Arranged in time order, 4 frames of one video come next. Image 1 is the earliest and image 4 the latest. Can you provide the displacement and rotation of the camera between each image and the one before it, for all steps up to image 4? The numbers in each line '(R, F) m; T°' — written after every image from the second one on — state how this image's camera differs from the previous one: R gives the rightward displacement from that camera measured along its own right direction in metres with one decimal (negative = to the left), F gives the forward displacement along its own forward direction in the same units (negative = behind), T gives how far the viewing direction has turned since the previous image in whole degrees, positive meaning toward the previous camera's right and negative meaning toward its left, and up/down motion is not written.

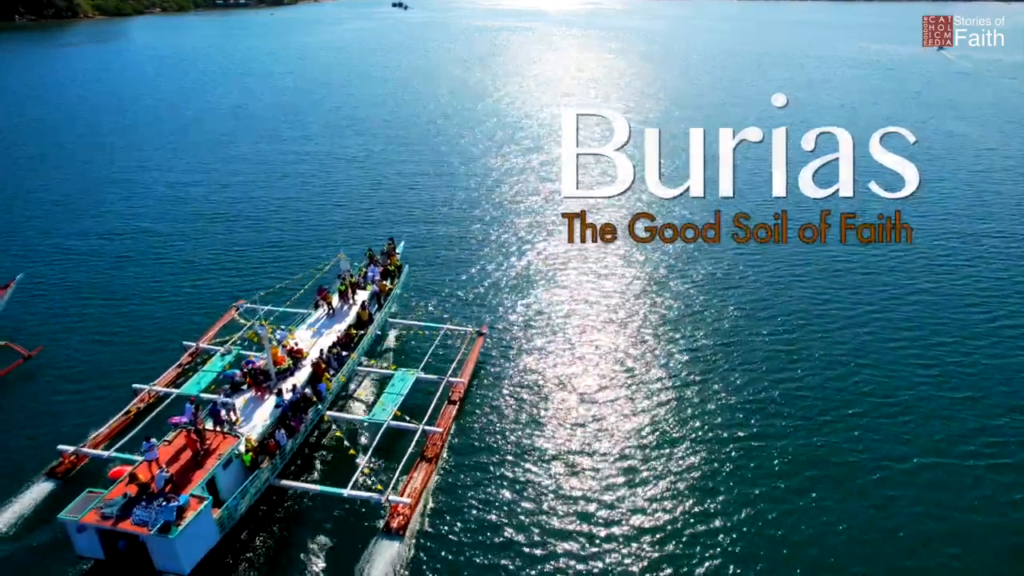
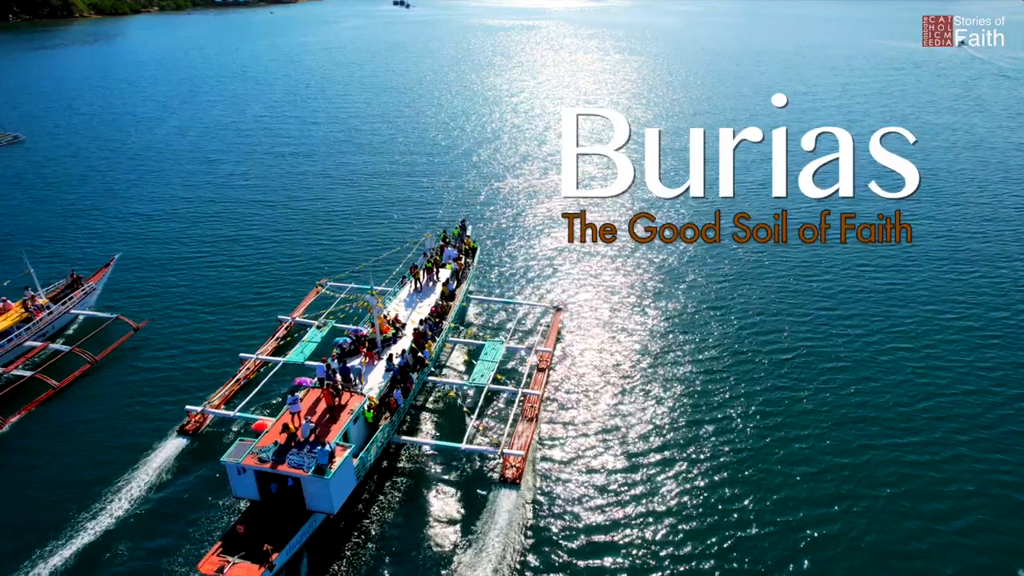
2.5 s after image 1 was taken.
(-5.5, -3.2) m; 0°
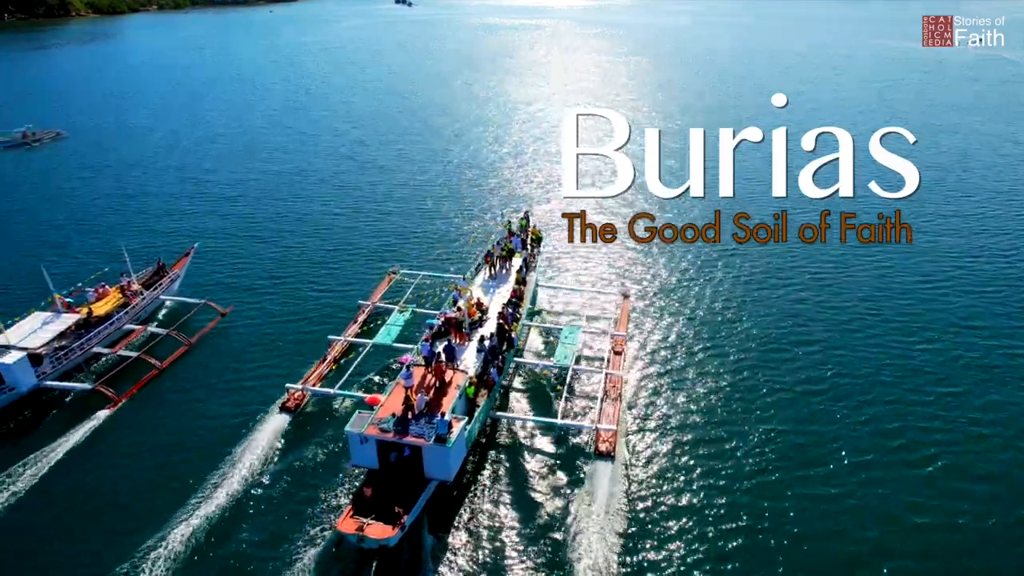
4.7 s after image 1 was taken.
(-5.2, -2.2) m; 0°
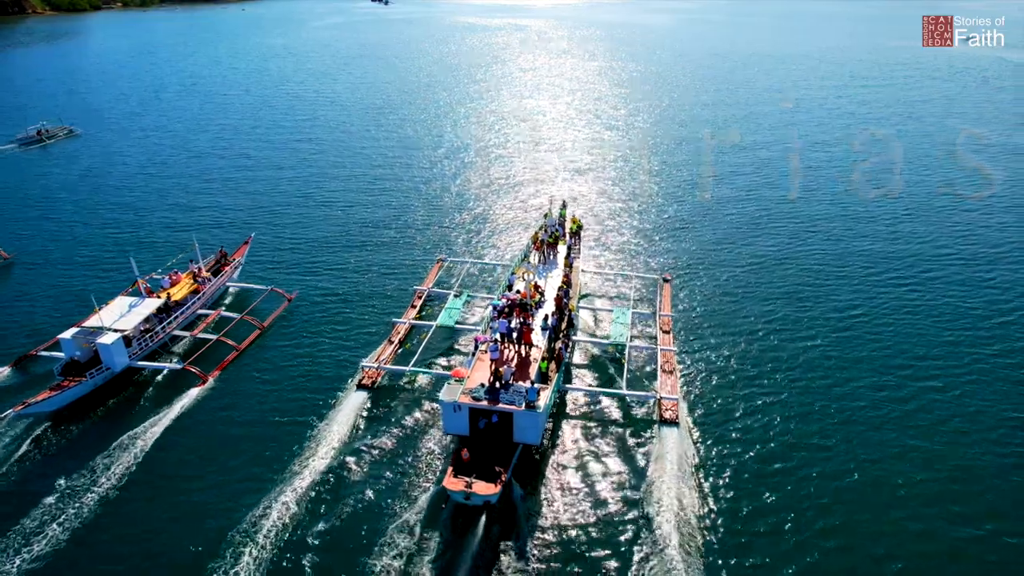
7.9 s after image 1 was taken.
(-4.7, -2.8) m; +1°
